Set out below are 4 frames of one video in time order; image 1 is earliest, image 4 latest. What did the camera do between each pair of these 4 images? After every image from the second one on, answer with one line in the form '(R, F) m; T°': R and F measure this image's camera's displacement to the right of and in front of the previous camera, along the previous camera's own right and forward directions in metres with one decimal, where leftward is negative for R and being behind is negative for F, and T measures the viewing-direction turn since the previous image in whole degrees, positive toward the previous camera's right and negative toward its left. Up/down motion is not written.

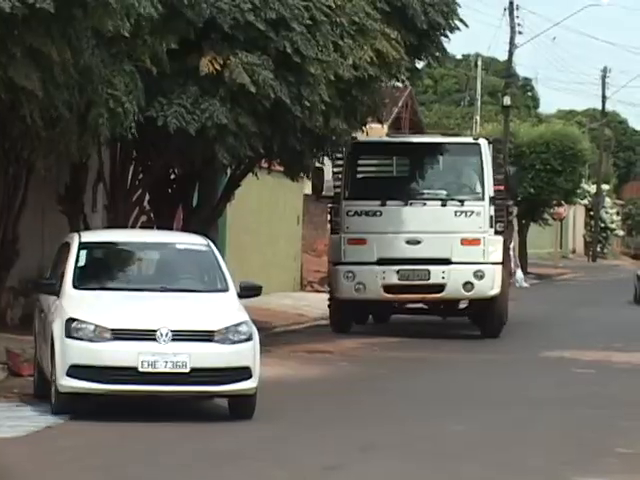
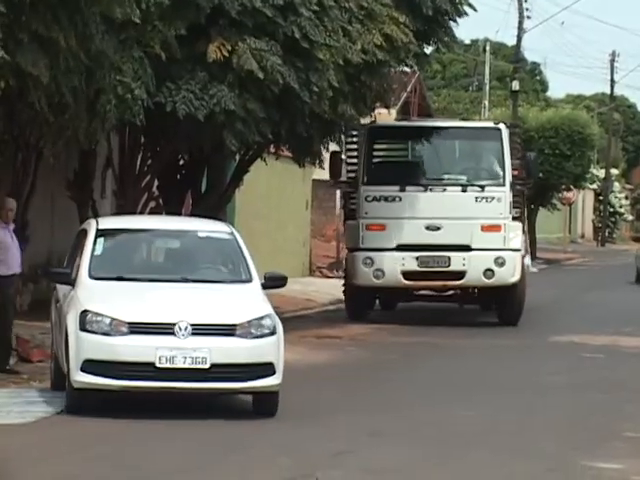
(0.0, 0.0) m; 0°
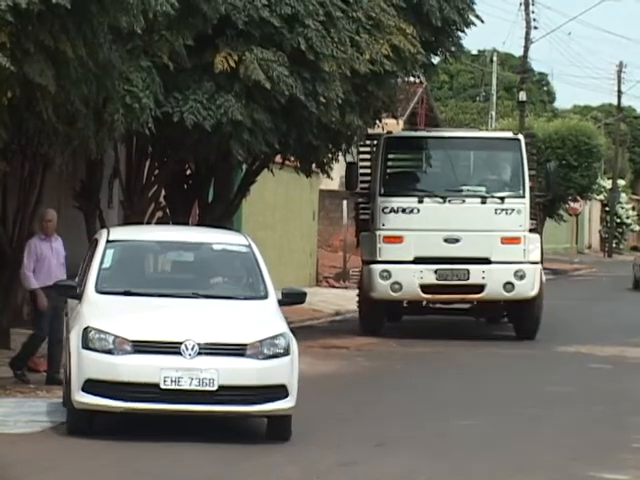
(0.0, 0.0) m; 0°
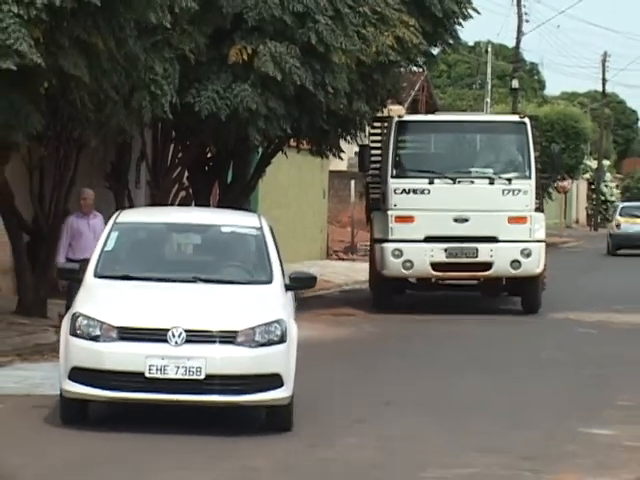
(0.0, -1.1) m; 0°
